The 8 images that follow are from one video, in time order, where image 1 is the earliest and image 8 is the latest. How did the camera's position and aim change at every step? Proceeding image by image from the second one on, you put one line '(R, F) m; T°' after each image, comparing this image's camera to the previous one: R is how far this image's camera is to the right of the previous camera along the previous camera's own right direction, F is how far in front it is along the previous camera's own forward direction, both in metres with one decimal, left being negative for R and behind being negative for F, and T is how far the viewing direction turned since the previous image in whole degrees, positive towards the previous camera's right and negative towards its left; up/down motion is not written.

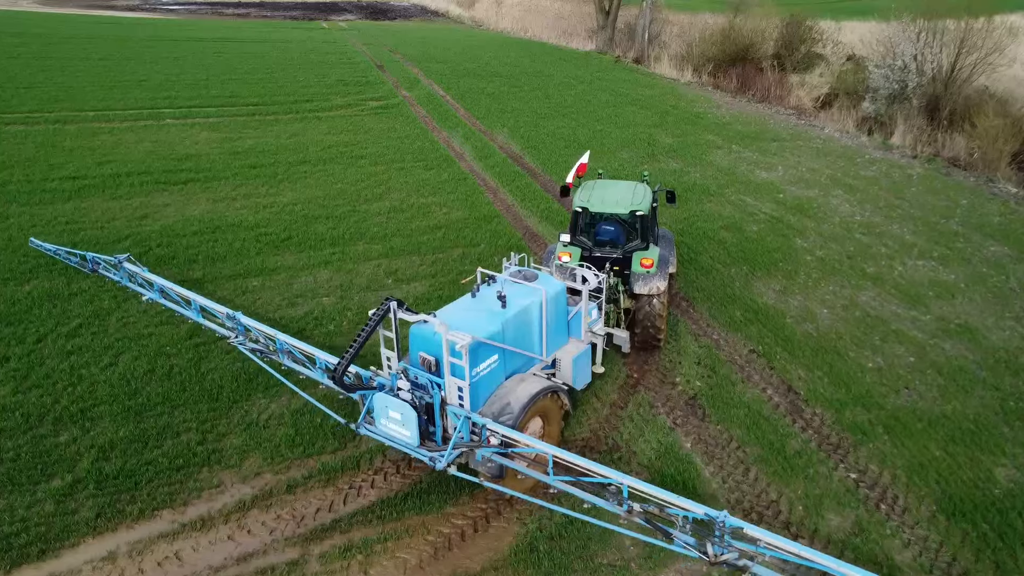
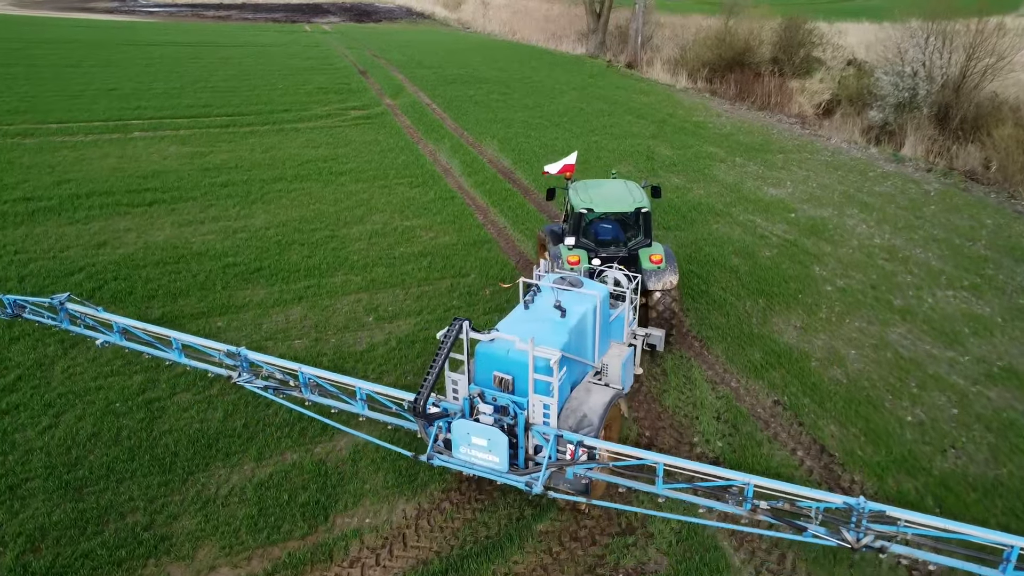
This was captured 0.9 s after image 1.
(-0.1, +1.0) m; +1°
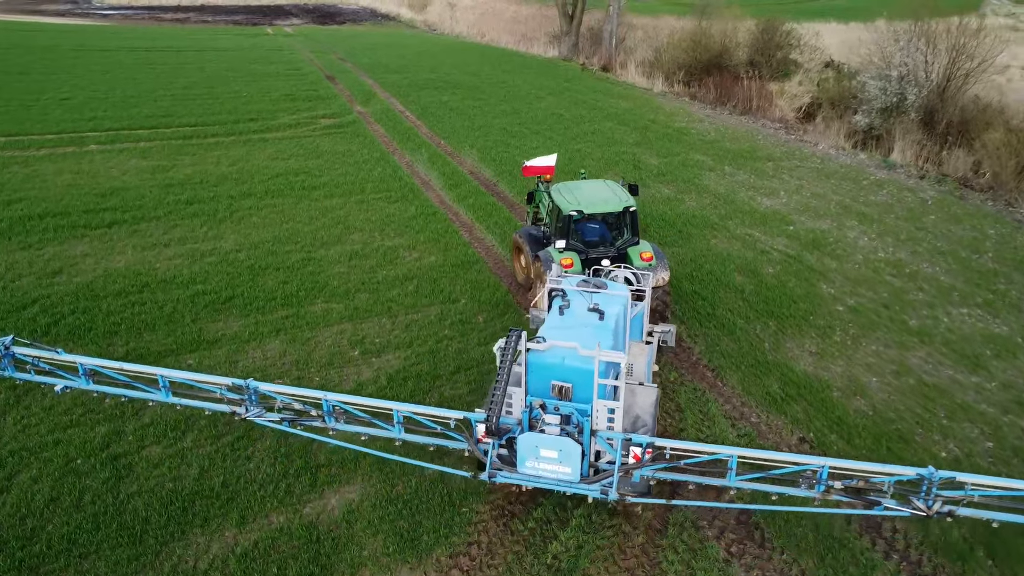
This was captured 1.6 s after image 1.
(-0.3, +0.7) m; +2°
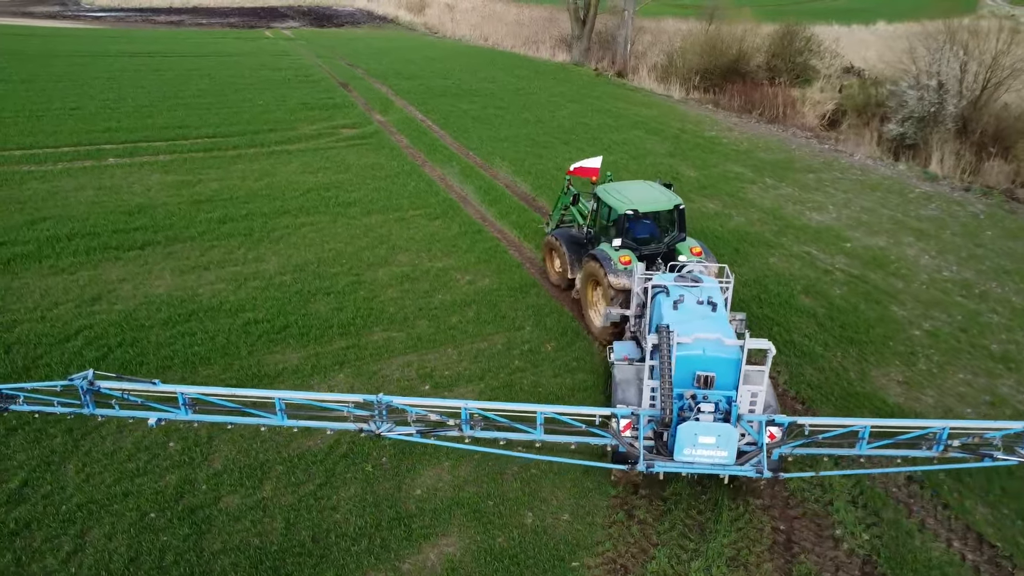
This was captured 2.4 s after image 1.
(-1.0, +0.4) m; +1°
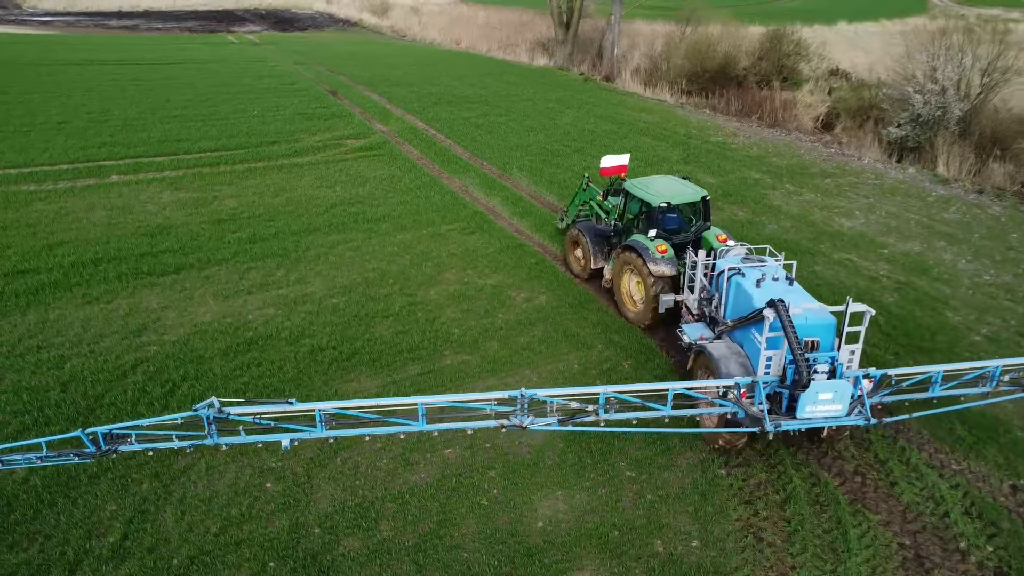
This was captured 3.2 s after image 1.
(-1.4, +0.2) m; +4°
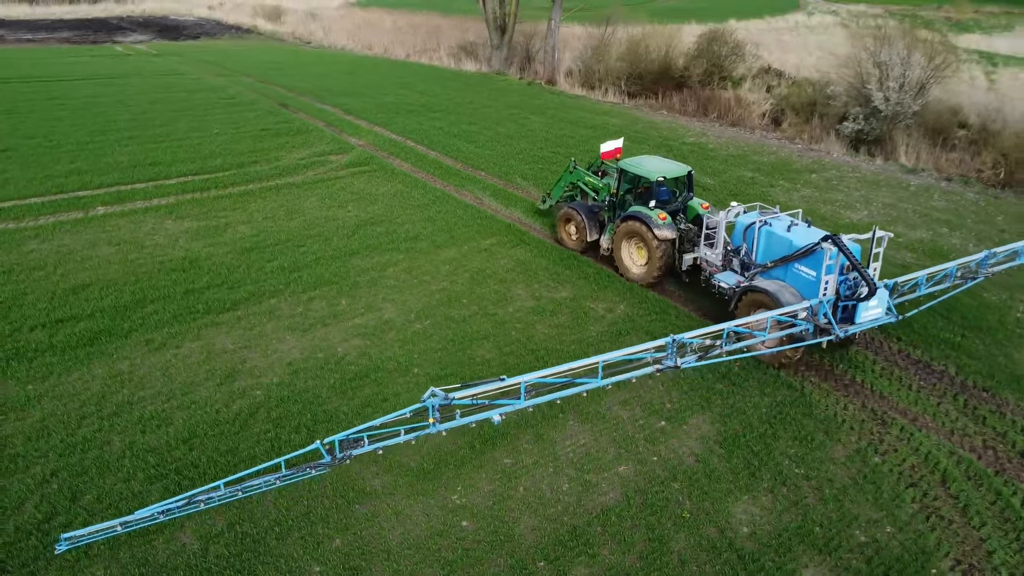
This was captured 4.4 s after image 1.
(-2.8, +0.2) m; +9°
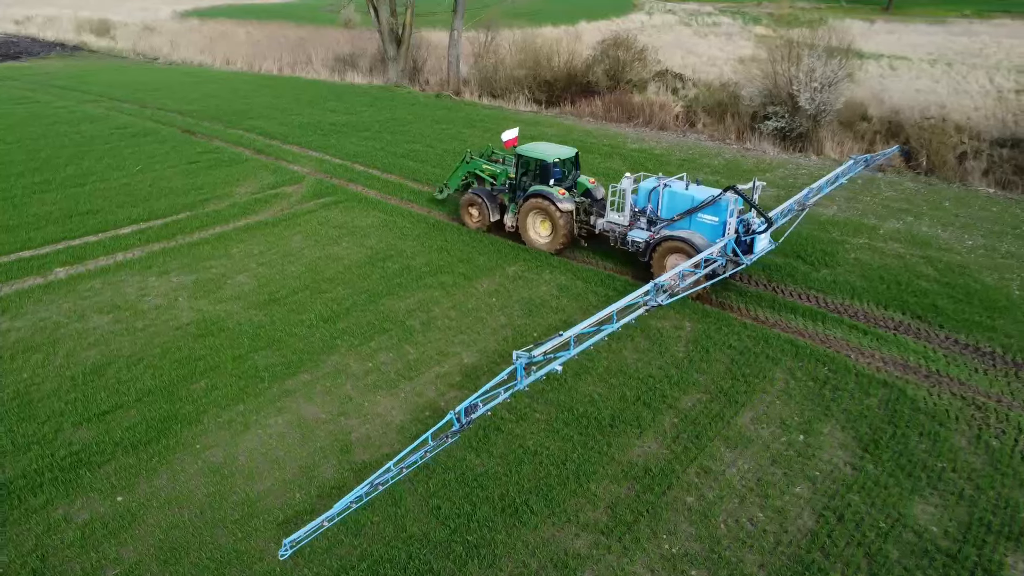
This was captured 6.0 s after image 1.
(-3.2, +0.7) m; +13°
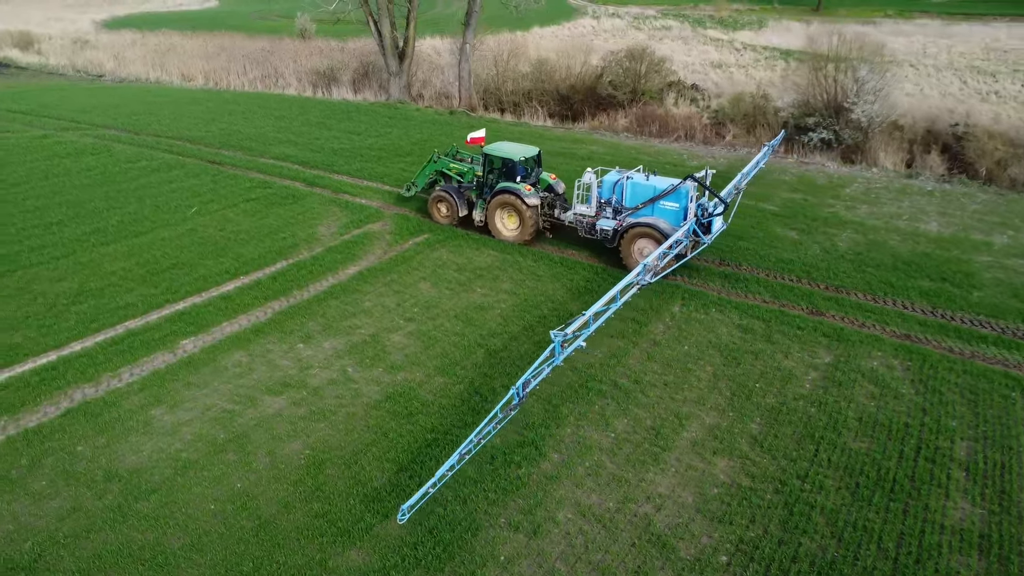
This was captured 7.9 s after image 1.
(-3.9, +1.1) m; +8°
